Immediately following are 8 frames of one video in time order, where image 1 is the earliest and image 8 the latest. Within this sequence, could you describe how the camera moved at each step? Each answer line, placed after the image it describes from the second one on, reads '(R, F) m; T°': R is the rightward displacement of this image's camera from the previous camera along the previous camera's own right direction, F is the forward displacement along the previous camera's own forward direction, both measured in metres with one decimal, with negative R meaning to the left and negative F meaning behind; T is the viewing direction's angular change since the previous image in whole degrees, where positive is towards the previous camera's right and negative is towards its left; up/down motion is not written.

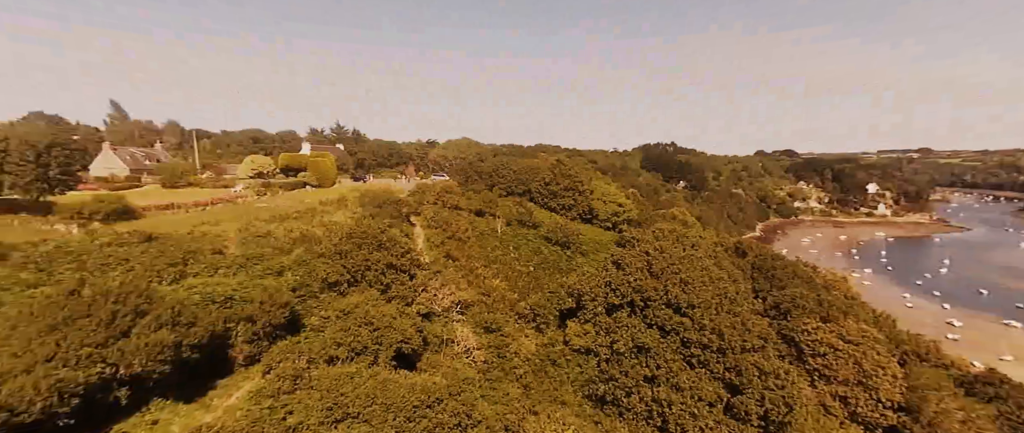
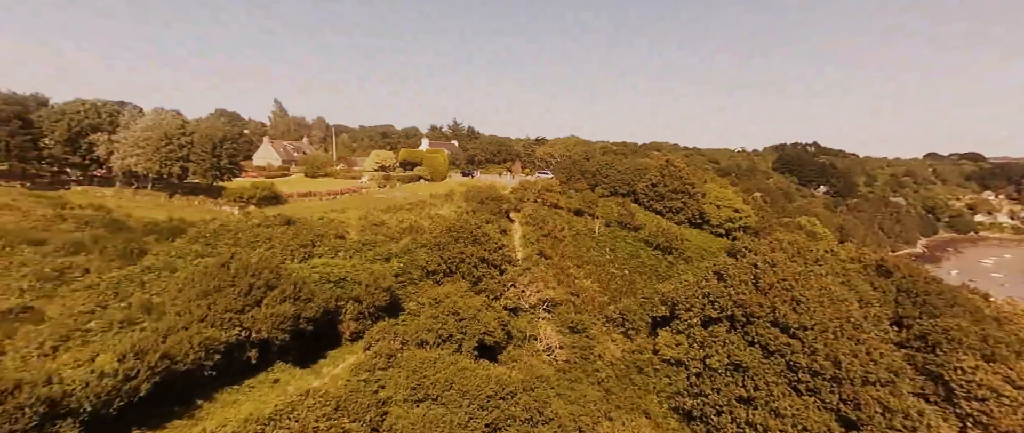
(+1.9, -0.6) m; -13°
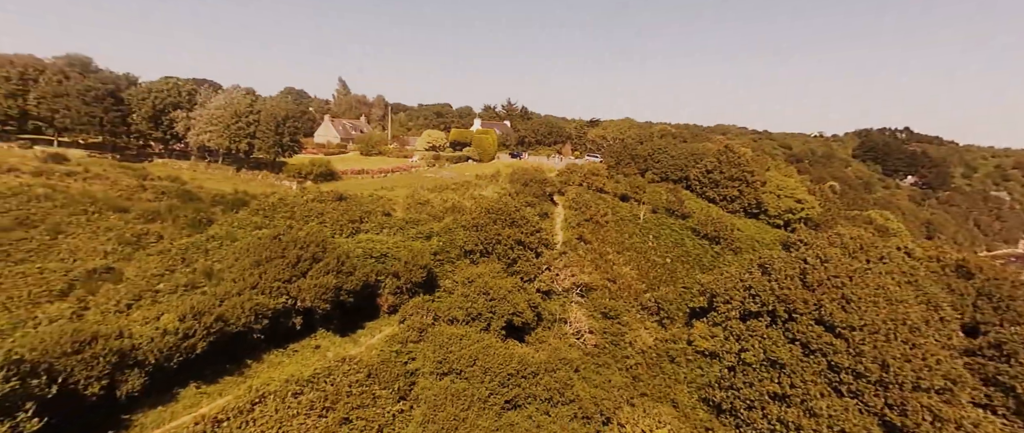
(+1.5, -0.6) m; -6°
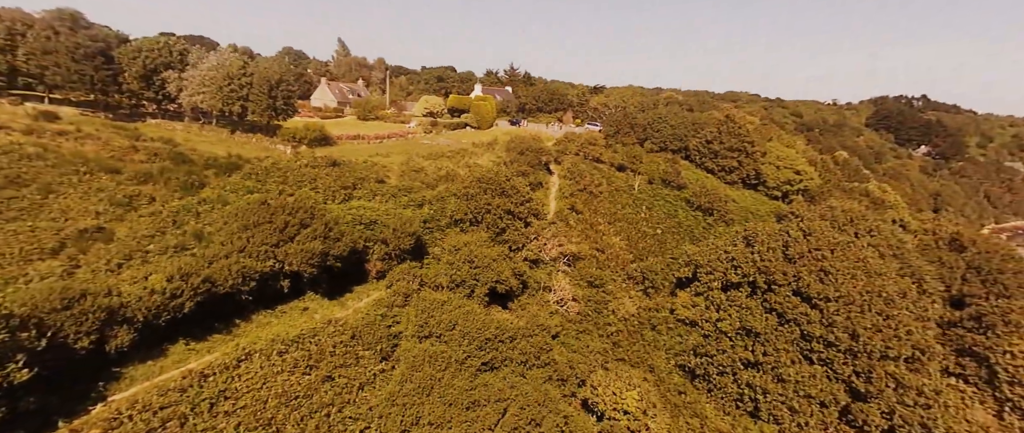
(+1.1, -0.5) m; 0°
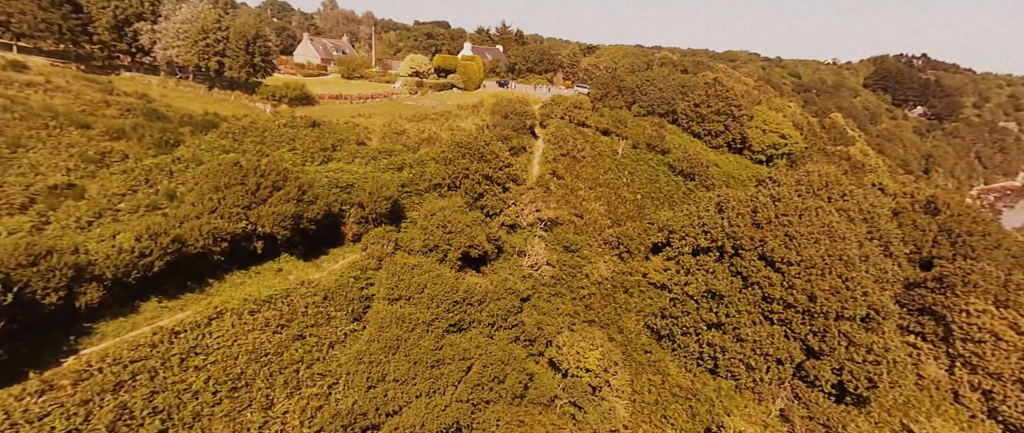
(+1.1, -0.4) m; +1°
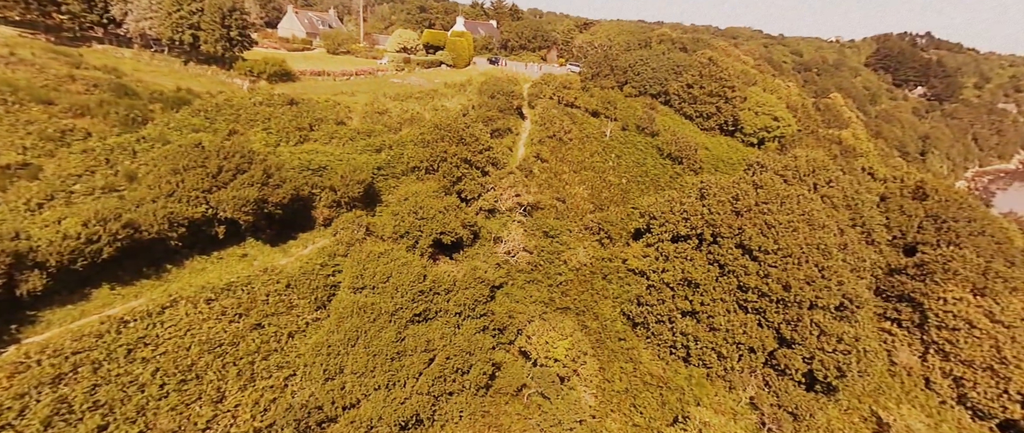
(+1.5, +0.8) m; 0°
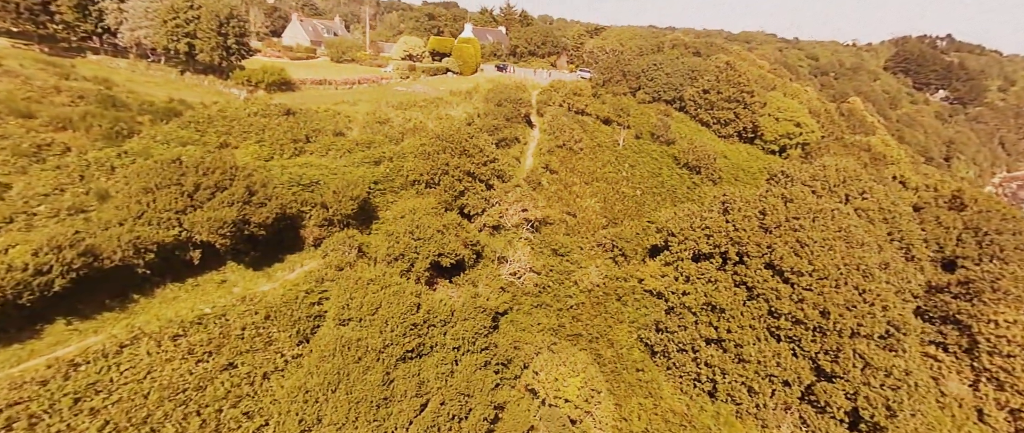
(+0.4, +3.0) m; -1°
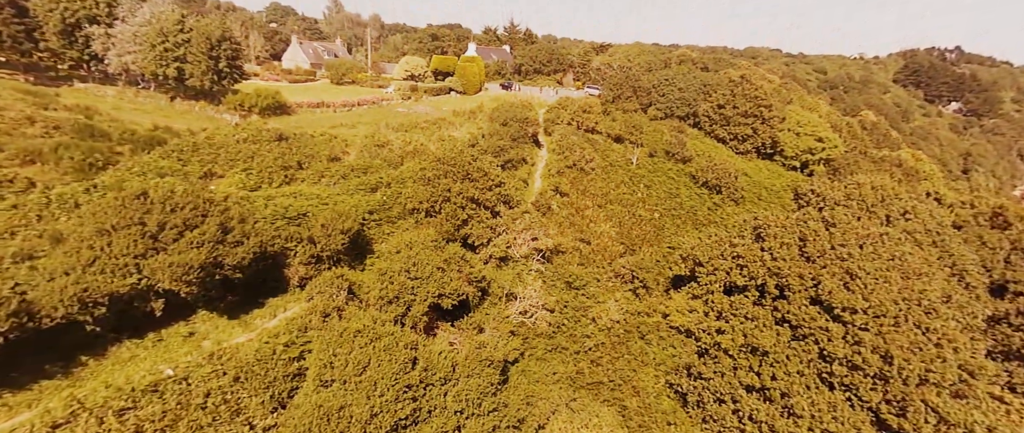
(0.0, +3.6) m; -1°
